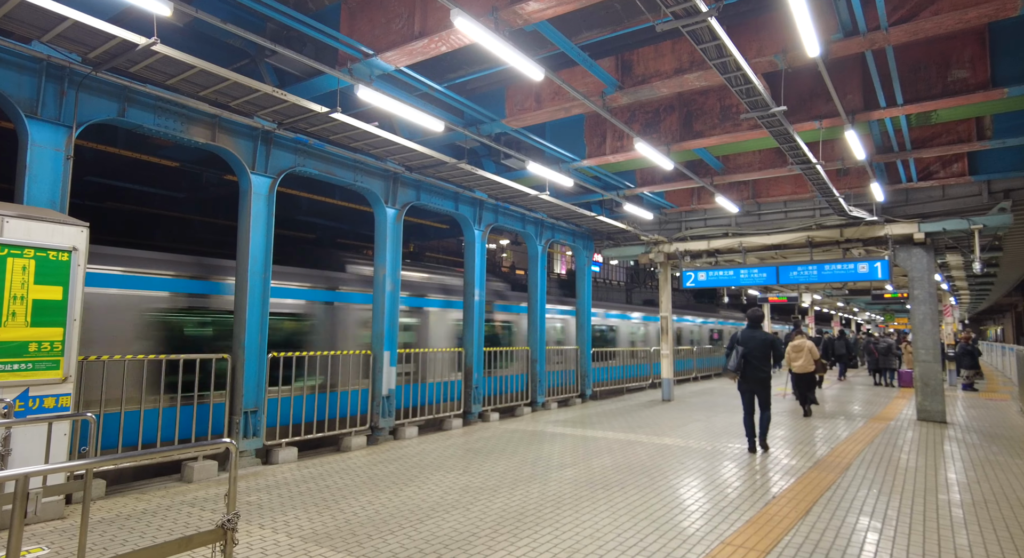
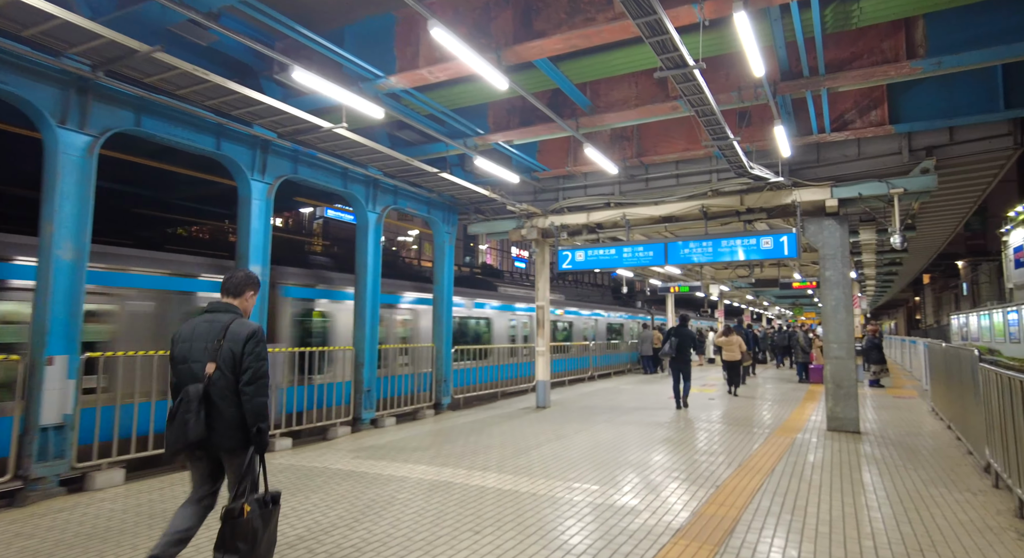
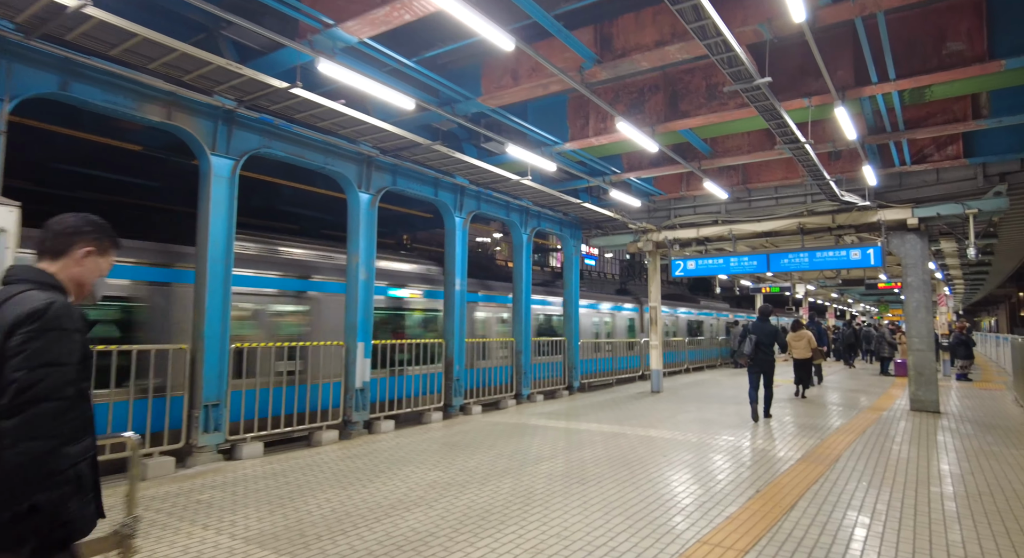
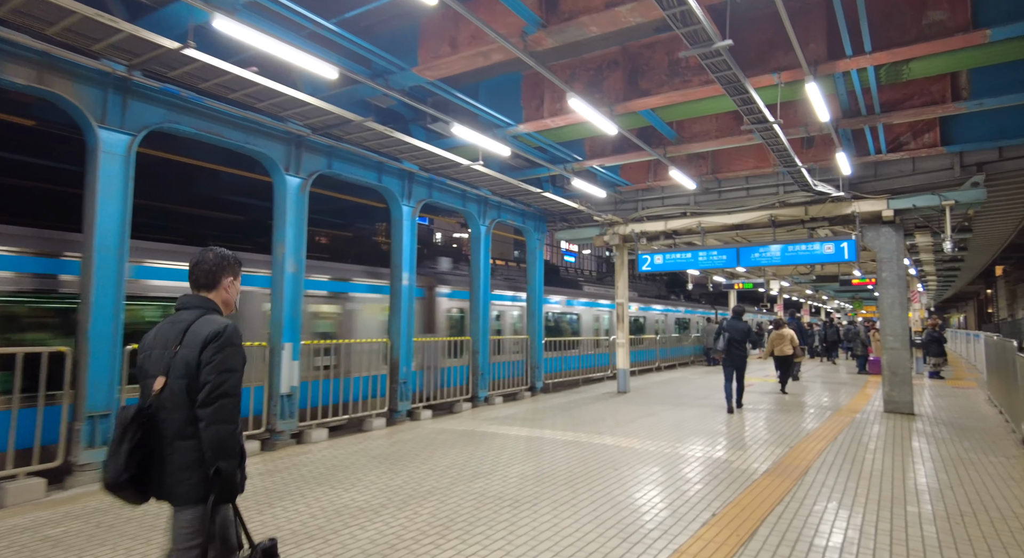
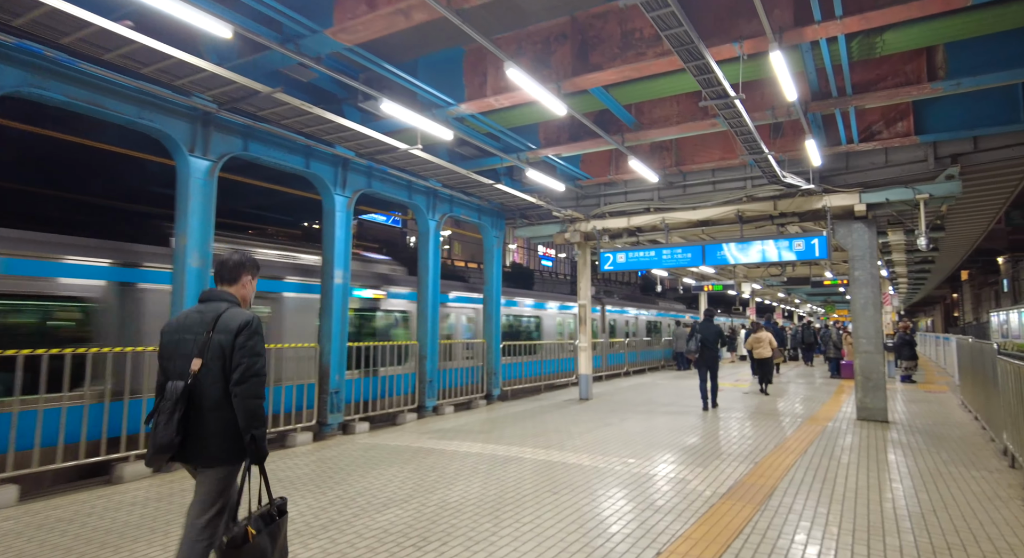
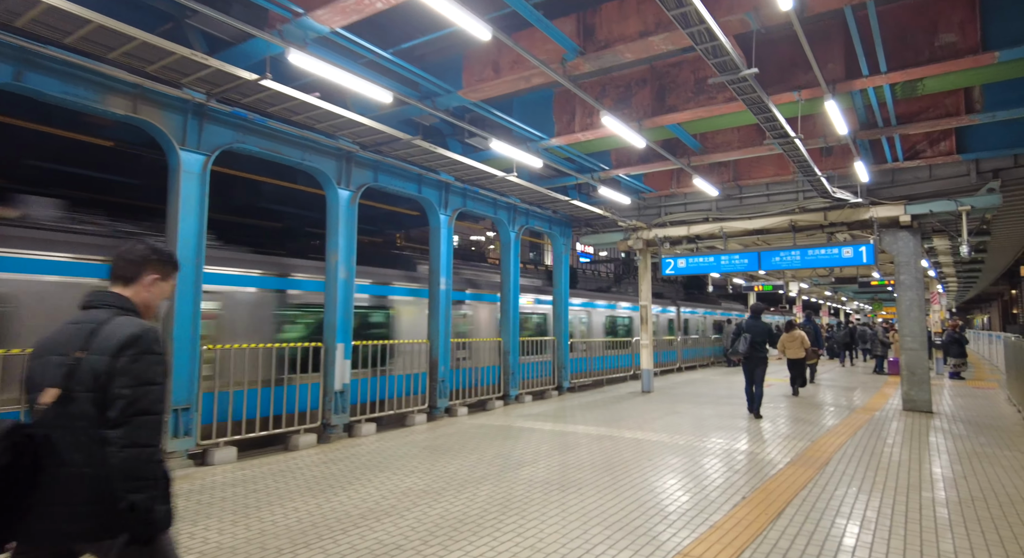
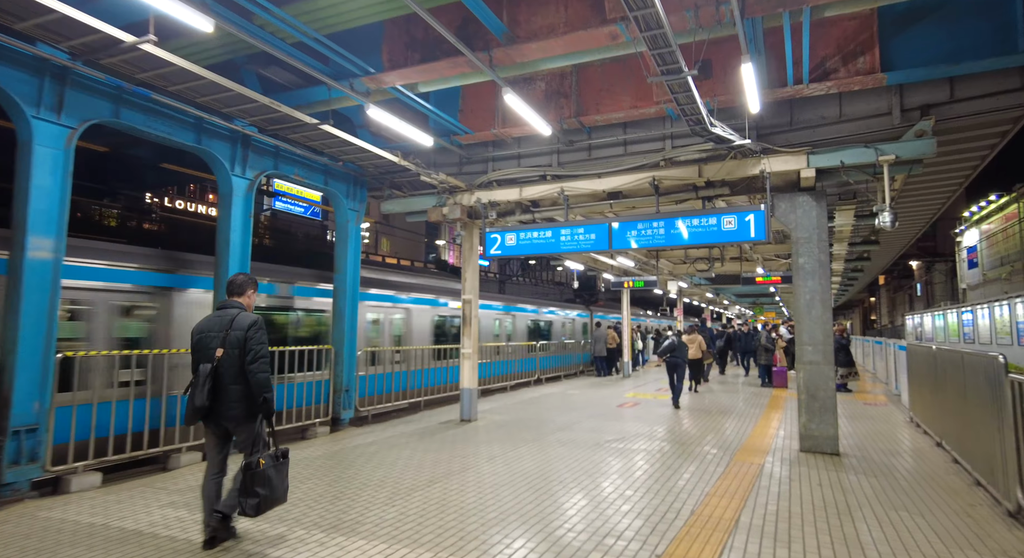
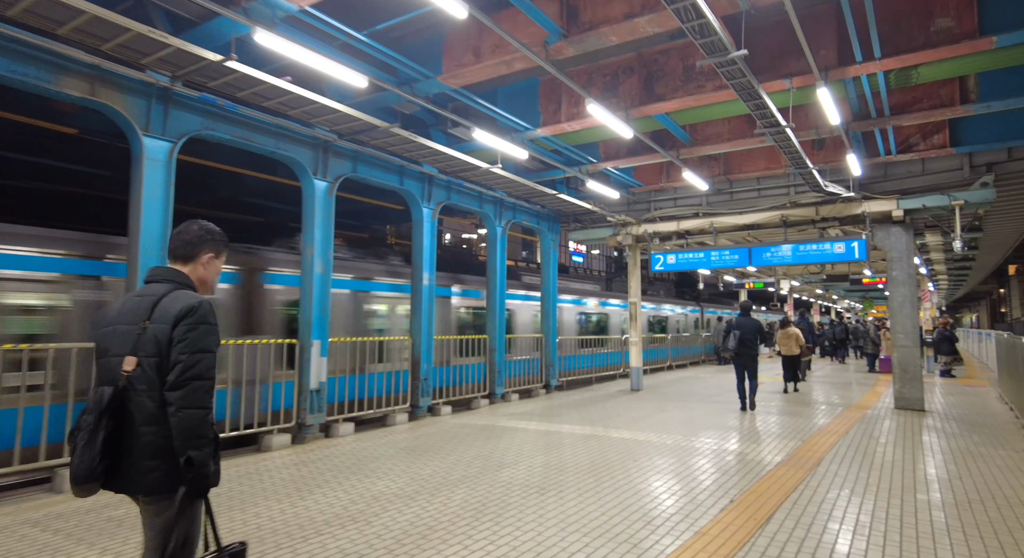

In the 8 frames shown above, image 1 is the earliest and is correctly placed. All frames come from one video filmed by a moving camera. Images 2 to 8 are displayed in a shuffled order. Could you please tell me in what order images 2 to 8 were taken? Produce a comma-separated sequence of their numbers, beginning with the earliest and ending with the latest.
3, 6, 8, 4, 5, 2, 7
